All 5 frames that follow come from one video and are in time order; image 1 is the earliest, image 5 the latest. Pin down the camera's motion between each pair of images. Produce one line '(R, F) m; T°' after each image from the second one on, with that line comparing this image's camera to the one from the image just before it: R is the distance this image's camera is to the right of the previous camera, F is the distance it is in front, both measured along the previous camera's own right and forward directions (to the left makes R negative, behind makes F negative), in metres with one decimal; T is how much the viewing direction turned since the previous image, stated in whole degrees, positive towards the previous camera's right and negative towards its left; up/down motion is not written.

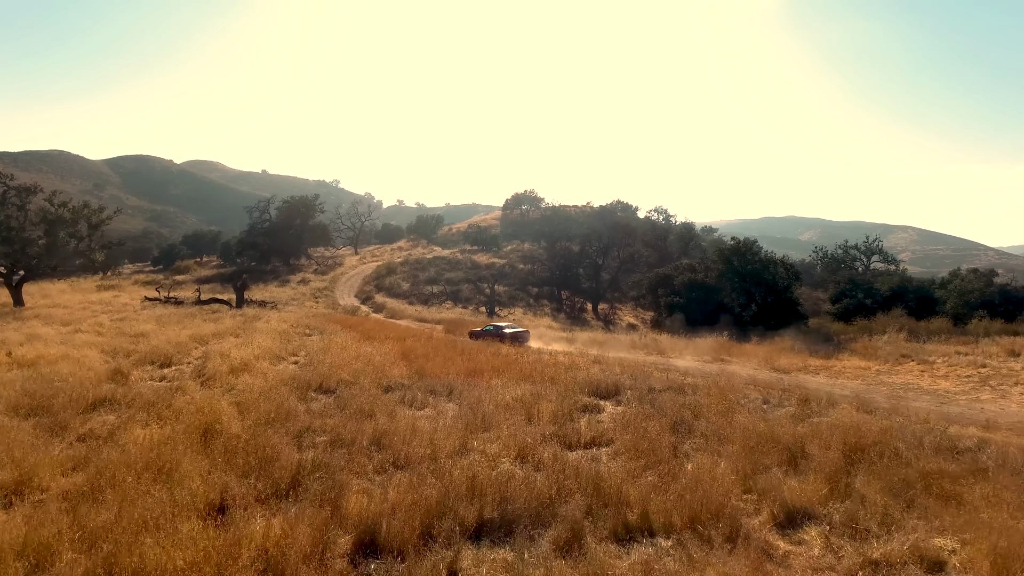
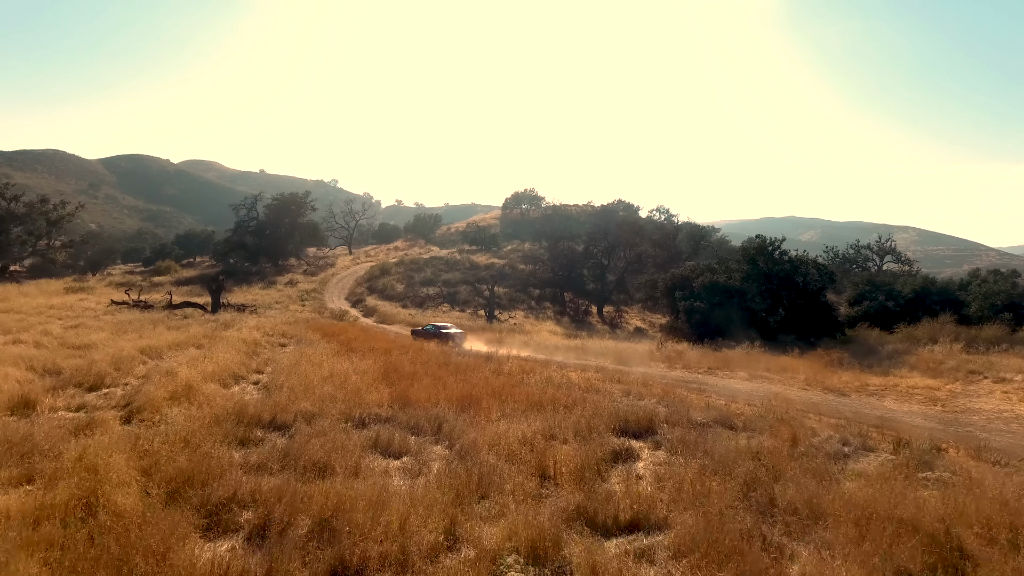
(-0.1, +2.7) m; 0°
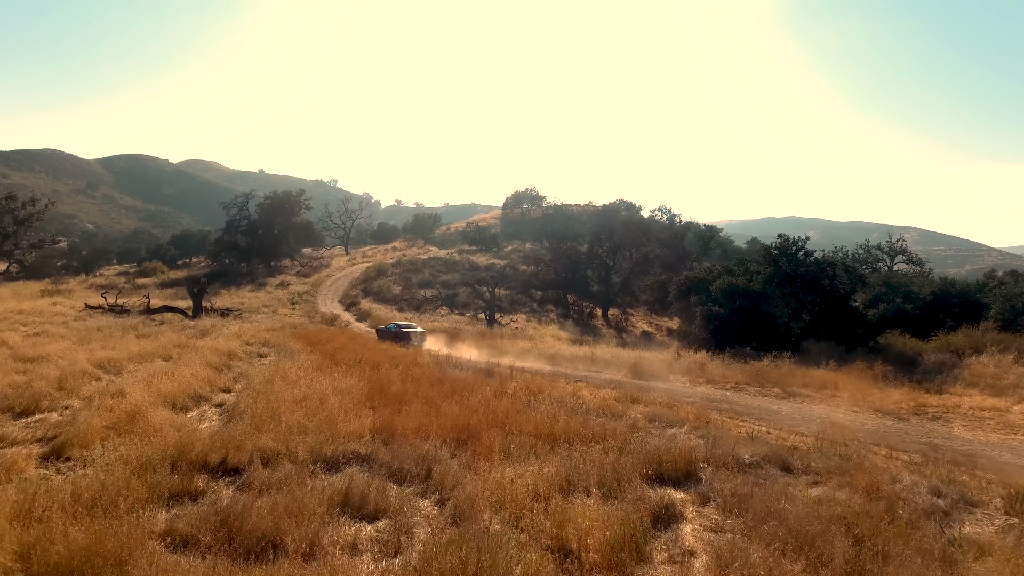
(-0.1, +1.9) m; 0°
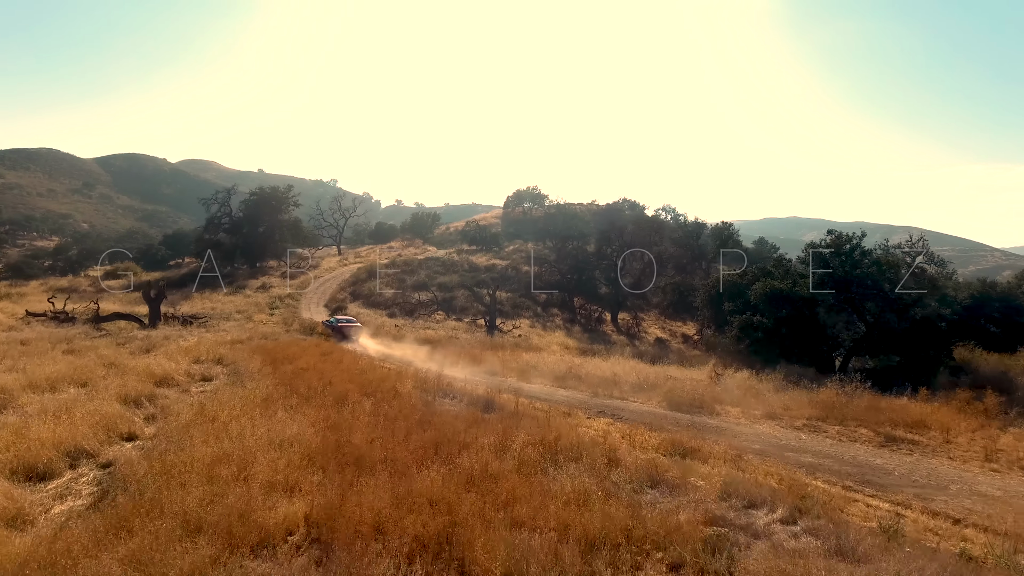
(-0.1, +3.4) m; 0°
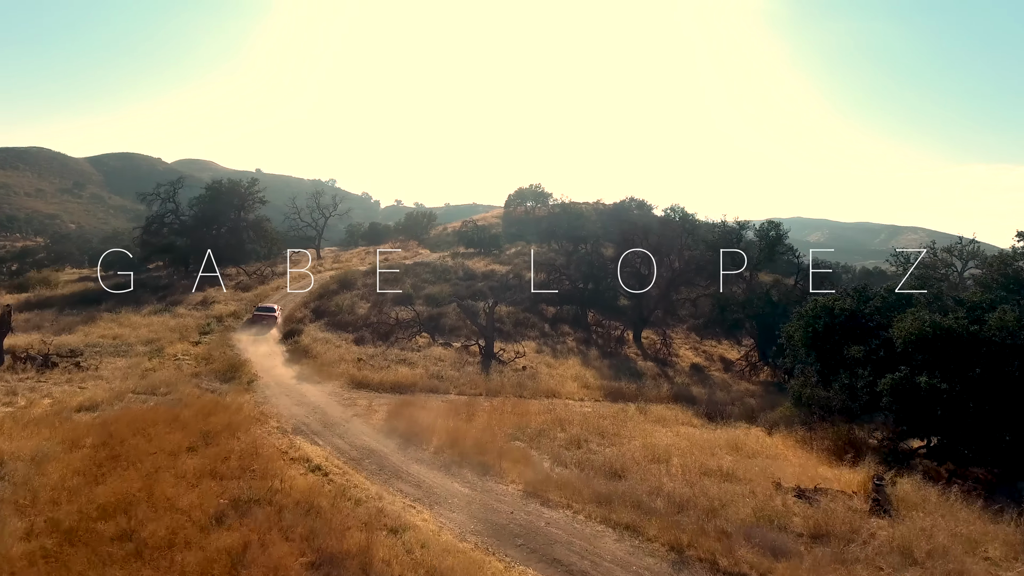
(0.0, +7.3) m; 0°
